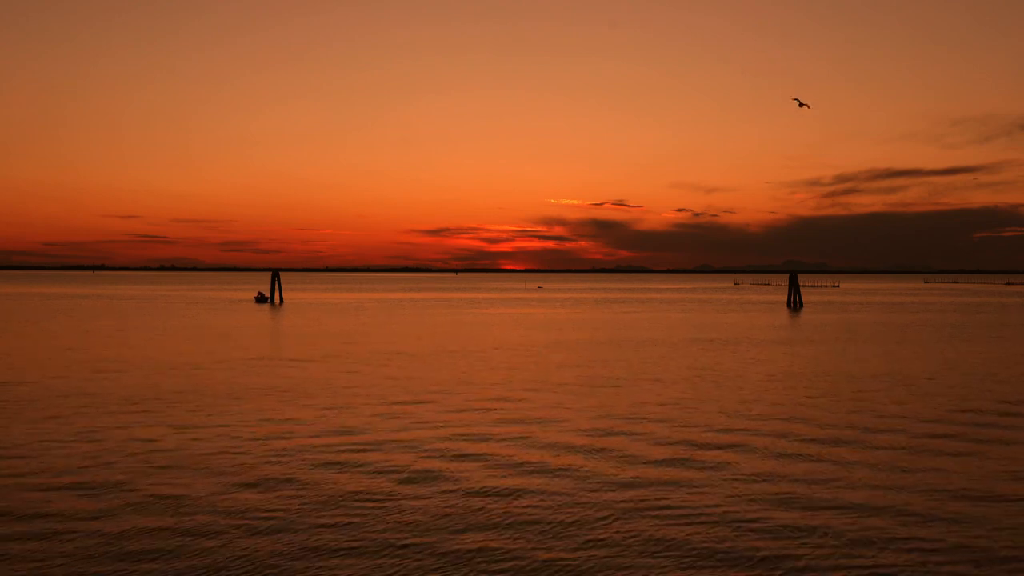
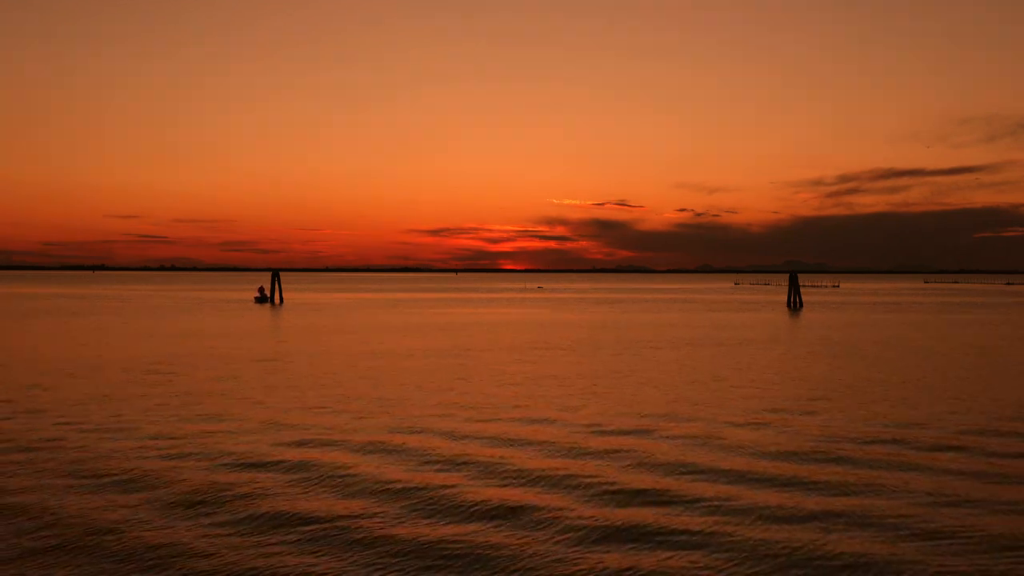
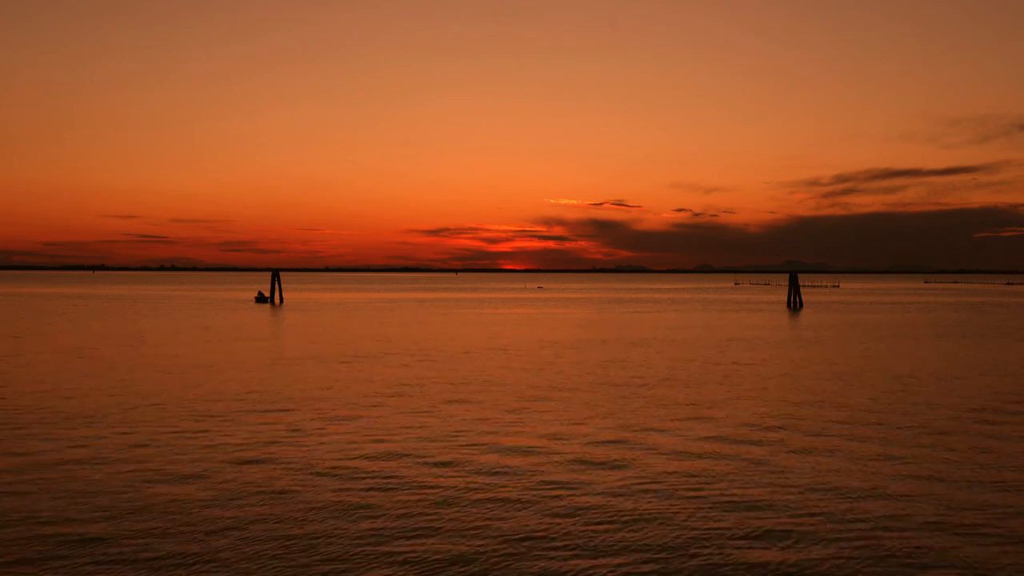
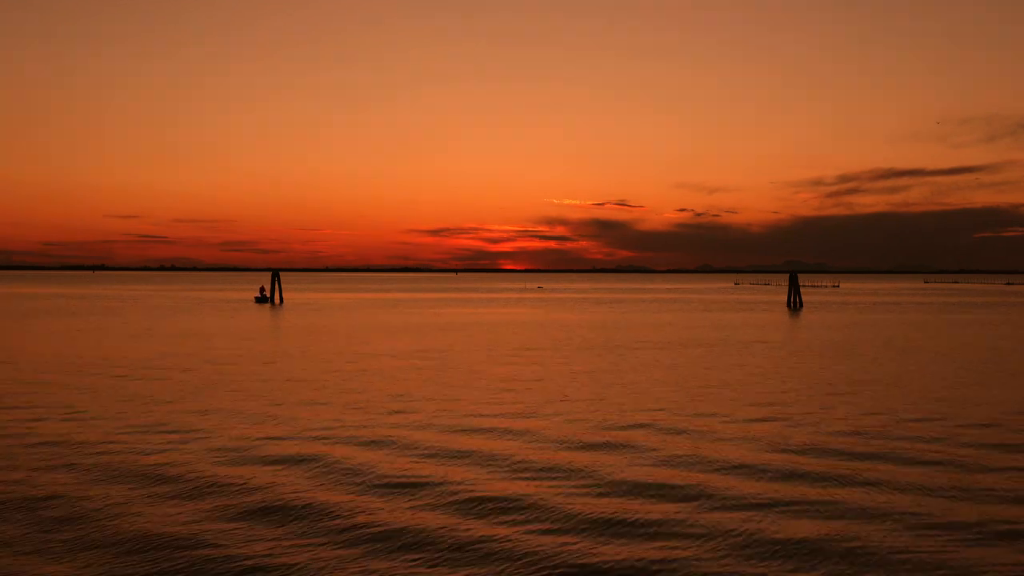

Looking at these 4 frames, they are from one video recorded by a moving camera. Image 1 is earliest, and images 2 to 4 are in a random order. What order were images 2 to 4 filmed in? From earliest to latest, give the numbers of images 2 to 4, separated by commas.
3, 4, 2
